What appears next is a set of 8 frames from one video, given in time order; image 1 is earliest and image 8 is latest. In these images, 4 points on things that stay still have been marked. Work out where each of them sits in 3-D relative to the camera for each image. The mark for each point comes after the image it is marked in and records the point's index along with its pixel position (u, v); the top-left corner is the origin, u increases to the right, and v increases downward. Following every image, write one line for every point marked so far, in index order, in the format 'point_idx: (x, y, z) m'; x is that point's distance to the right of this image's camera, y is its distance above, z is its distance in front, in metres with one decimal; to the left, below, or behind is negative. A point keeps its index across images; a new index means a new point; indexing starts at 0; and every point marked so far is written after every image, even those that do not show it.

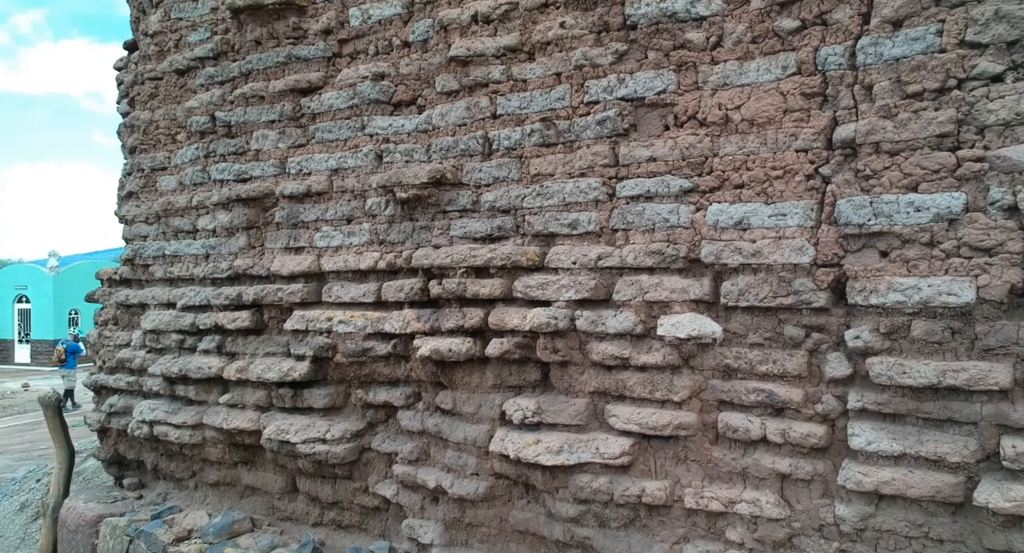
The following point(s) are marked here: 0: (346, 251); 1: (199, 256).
0: (-0.9, +0.1, +3.7) m
1: (-2.0, +0.1, +4.5) m
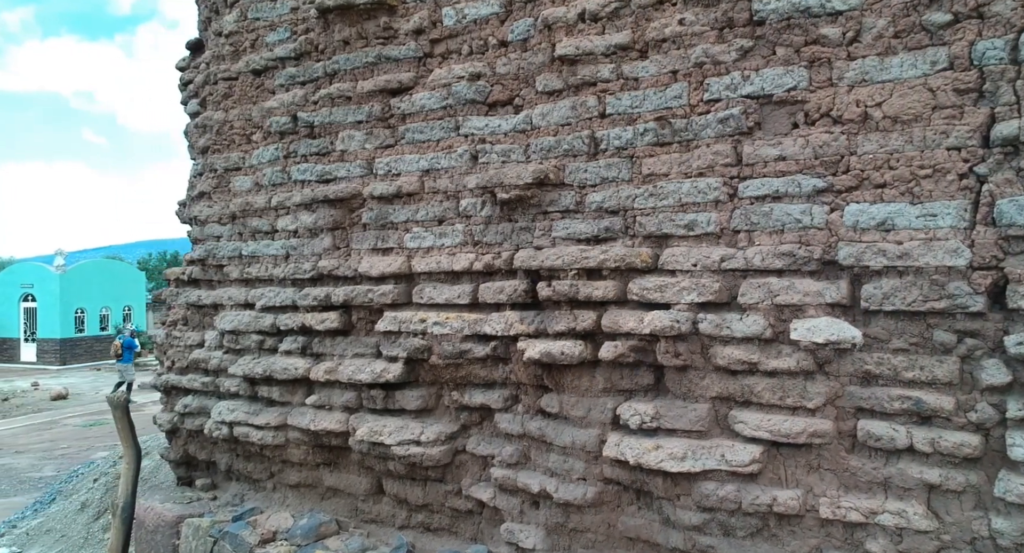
0: (-0.4, +0.1, +3.6) m
1: (-1.5, +0.1, +4.5) m
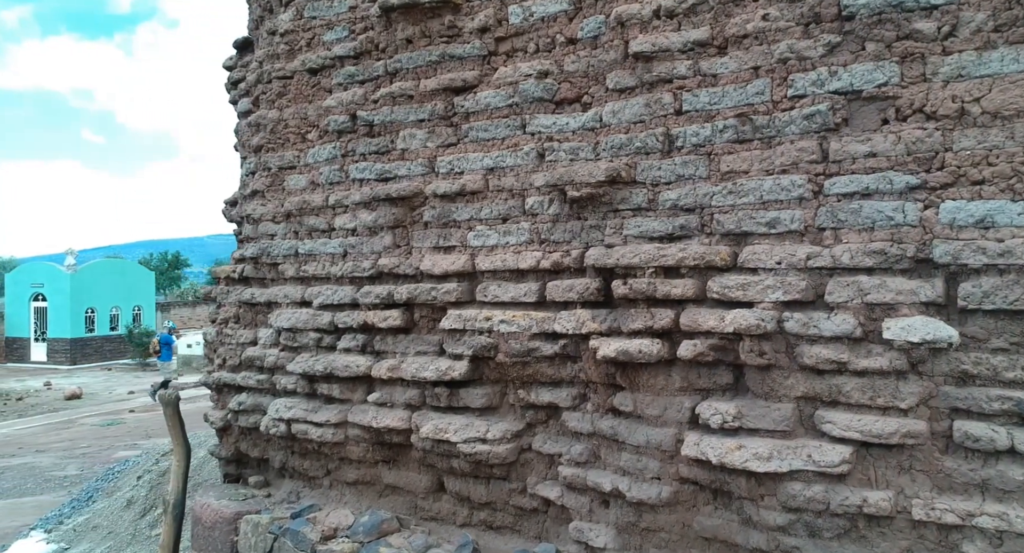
0: (-0.1, +0.1, +3.6) m
1: (-1.2, +0.1, +4.5) m
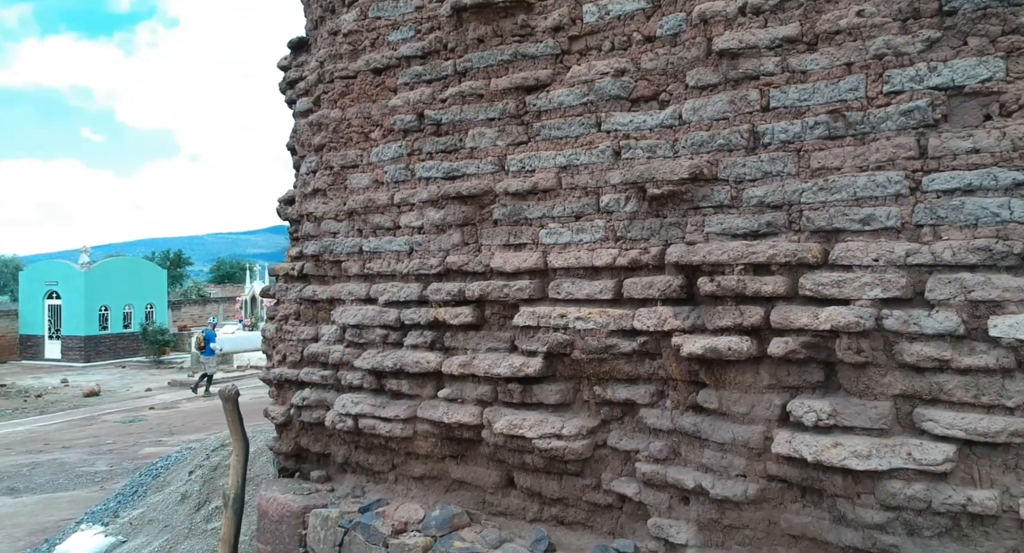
0: (+0.3, +0.2, +3.7) m
1: (-0.7, +0.2, +4.5) m
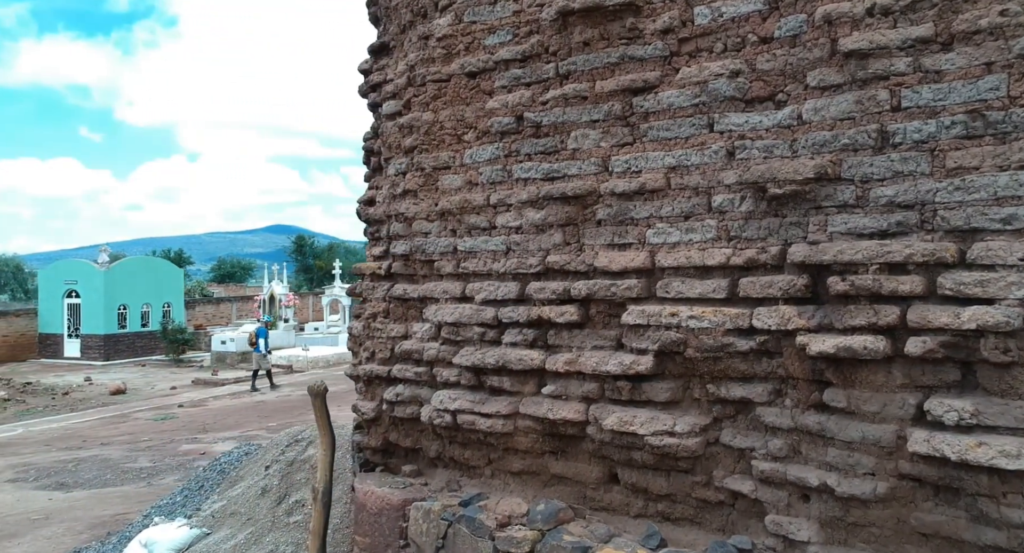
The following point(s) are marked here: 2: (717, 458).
0: (+0.9, +0.2, +3.7) m
1: (-0.1, +0.2, +4.6) m
2: (+1.1, -1.0, +3.6) m
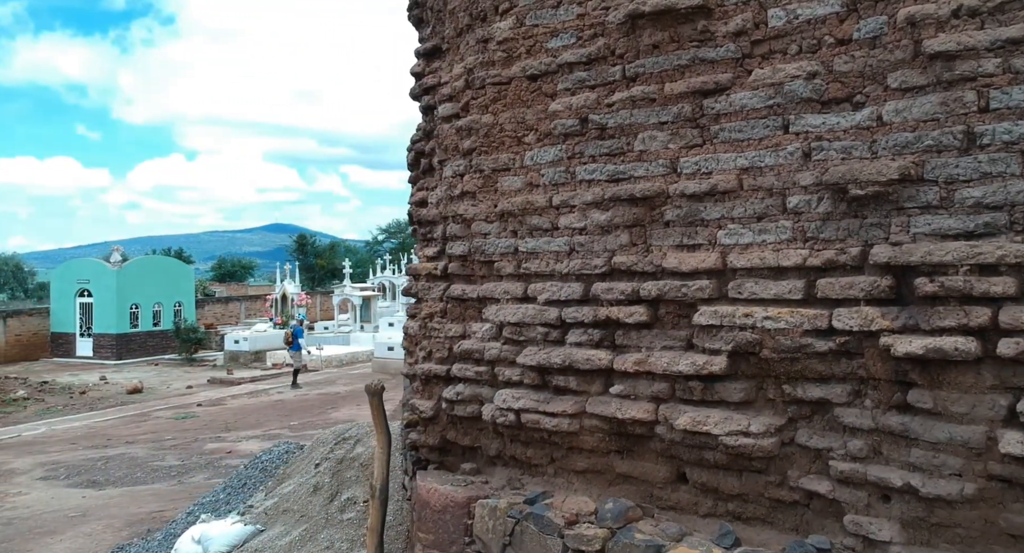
0: (+1.3, +0.2, +3.7) m
1: (+0.3, +0.2, +4.7) m
2: (+1.5, -1.0, +3.6) m
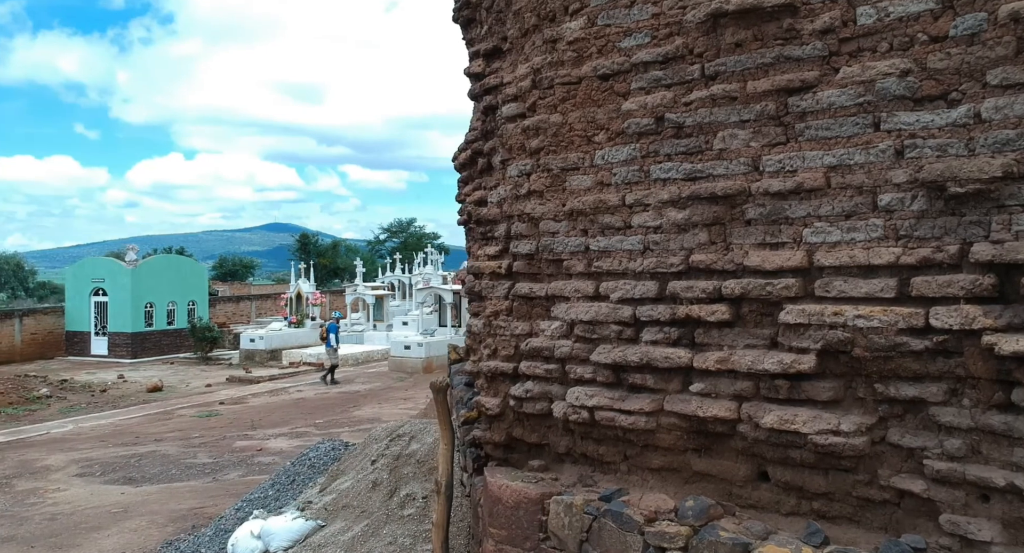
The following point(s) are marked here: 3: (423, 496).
0: (+1.8, +0.2, +3.7) m
1: (+0.8, +0.2, +4.7) m
2: (+2.0, -1.0, +3.6) m
3: (-0.9, -2.1, +6.8) m
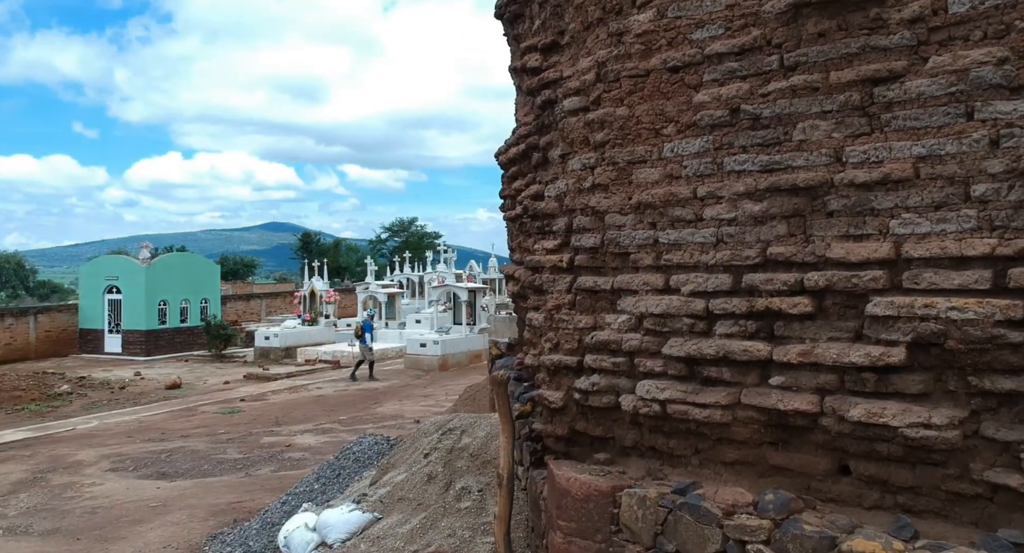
0: (+2.3, +0.2, +3.7) m
1: (+1.3, +0.2, +4.7) m
2: (+2.4, -0.9, +3.6) m
3: (-0.3, -2.1, +6.8) m
